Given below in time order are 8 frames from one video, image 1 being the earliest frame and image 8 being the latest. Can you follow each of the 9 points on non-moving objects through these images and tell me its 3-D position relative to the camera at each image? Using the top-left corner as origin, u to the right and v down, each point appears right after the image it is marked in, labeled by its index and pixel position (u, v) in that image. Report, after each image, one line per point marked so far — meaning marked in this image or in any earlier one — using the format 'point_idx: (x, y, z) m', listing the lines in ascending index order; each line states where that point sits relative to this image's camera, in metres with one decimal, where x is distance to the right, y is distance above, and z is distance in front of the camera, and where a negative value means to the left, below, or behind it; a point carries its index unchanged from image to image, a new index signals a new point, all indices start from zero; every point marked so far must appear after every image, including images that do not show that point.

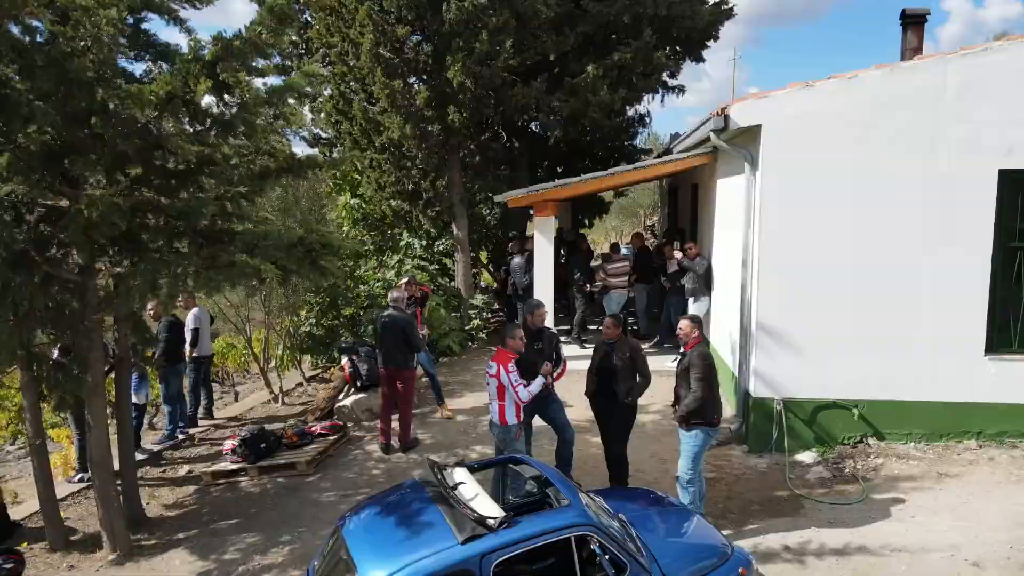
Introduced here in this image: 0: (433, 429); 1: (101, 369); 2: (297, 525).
0: (-0.7, -1.2, +6.3) m
1: (-2.6, -0.5, +4.7) m
2: (-1.4, -1.5, +4.9) m
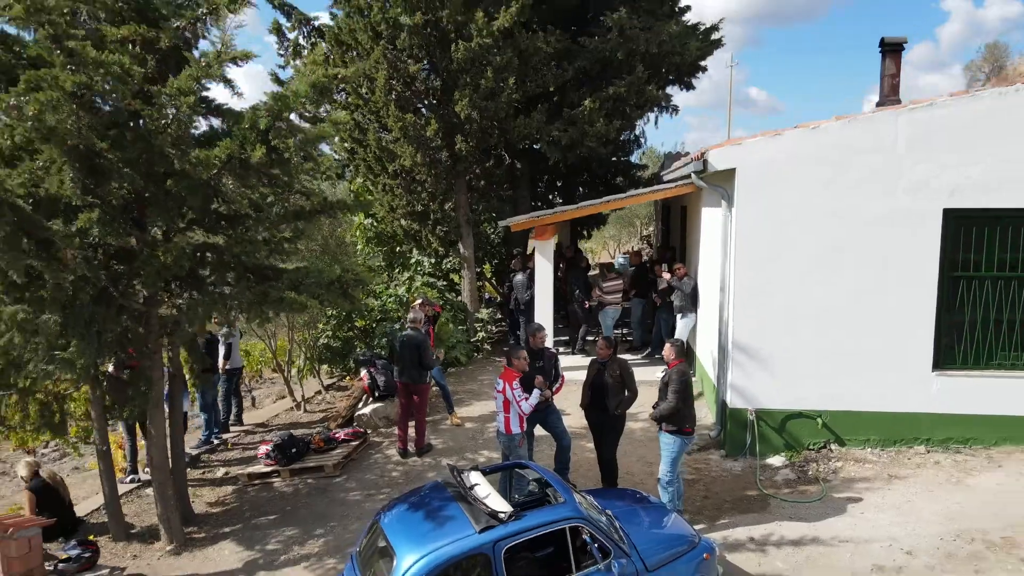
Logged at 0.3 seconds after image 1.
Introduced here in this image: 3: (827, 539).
0: (-0.6, -1.4, +7.0) m
1: (-2.5, -0.7, +5.4) m
2: (-1.4, -1.7, +5.6) m
3: (+2.0, -1.6, +4.7) m
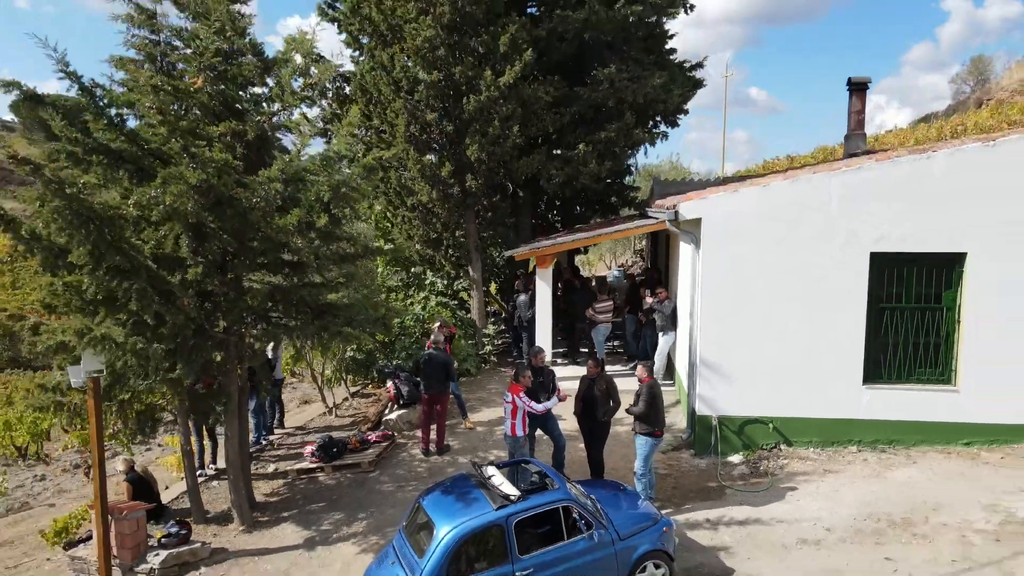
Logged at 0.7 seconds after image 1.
0: (-0.6, -1.7, +8.2) m
1: (-2.5, -1.0, +6.7) m
2: (-1.3, -2.0, +6.9) m
3: (+2.1, -1.9, +6.0) m
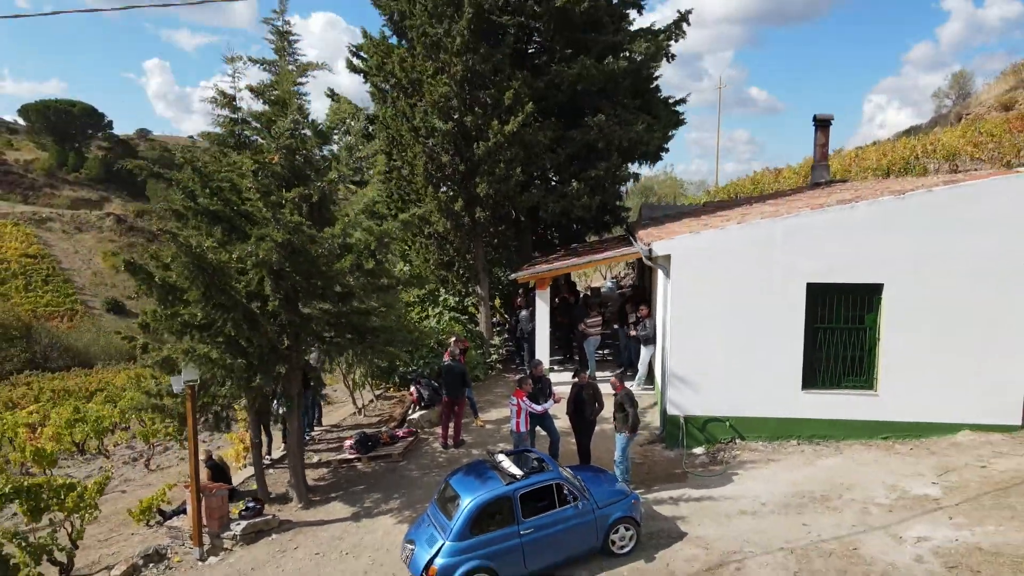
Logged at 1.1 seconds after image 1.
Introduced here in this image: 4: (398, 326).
0: (-0.5, -1.9, +9.9) m
1: (-2.4, -1.3, +8.3) m
2: (-1.3, -2.3, +8.5) m
3: (+2.1, -2.1, +7.6) m
4: (-1.3, -0.4, +8.3) m
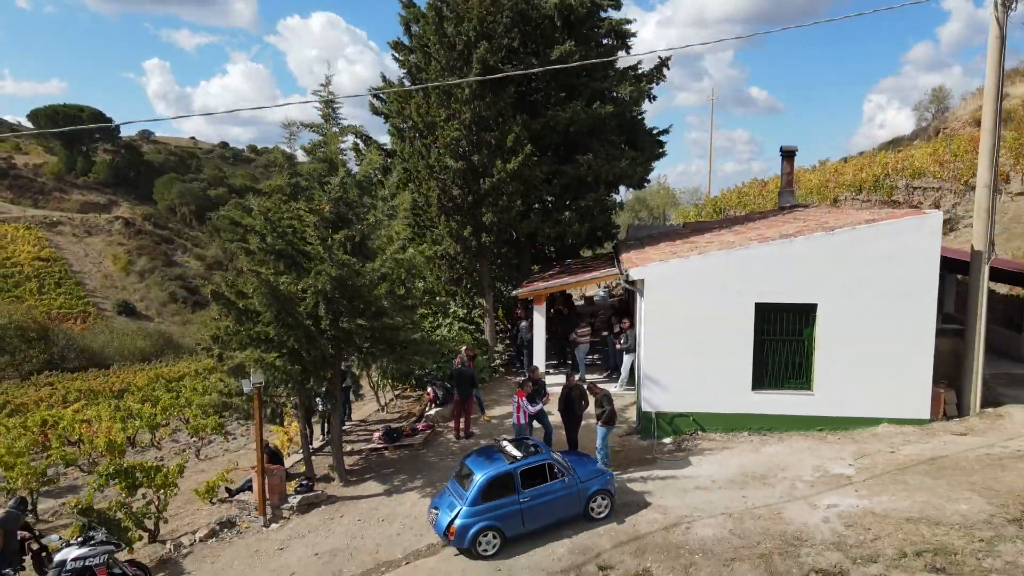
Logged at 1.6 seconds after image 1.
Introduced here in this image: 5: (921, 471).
0: (-0.5, -2.2, +11.8) m
1: (-2.4, -1.5, +10.2) m
2: (-1.3, -2.6, +10.4) m
3: (+2.1, -2.4, +9.5) m
4: (-1.3, -0.7, +10.2) m
5: (+5.0, -2.2, +9.0) m
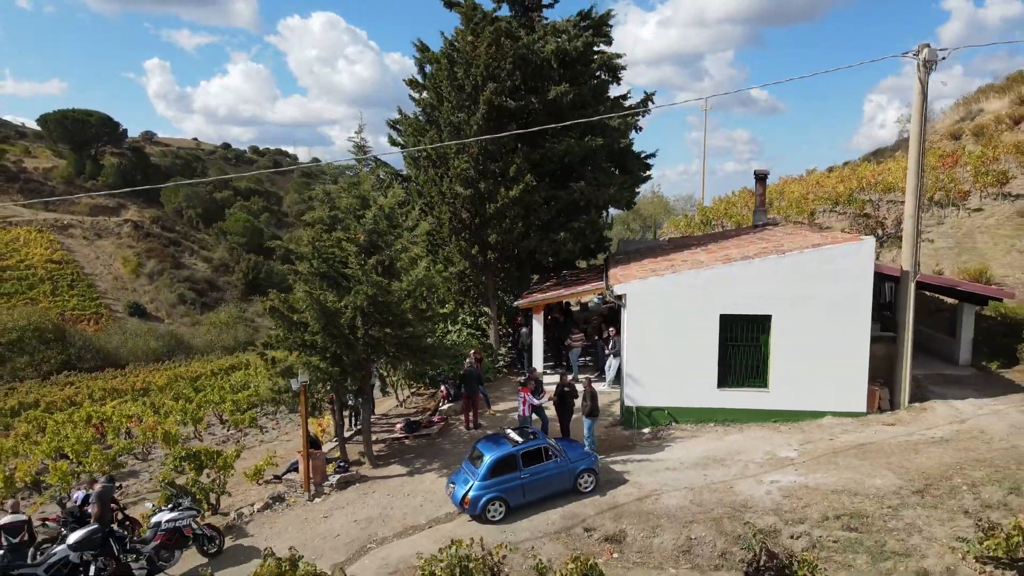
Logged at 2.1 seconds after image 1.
0: (-0.5, -2.4, +13.7) m
1: (-2.4, -1.8, +12.1) m
2: (-1.2, -2.8, +12.3) m
3: (+2.2, -2.6, +11.4) m
4: (-1.2, -0.9, +12.1) m
5: (+5.0, -2.4, +10.9) m
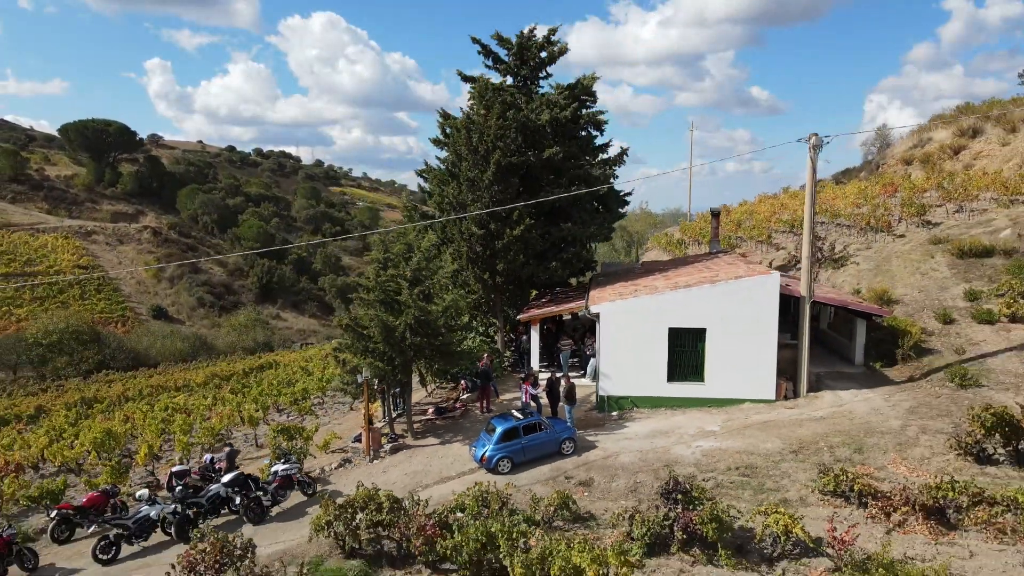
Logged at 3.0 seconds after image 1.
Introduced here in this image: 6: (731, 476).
0: (-0.4, -2.9, +18.1) m
1: (-2.3, -2.2, +16.6) m
2: (-1.1, -3.2, +16.8) m
3: (+2.3, -3.1, +15.9) m
4: (-1.2, -1.4, +16.6) m
5: (+5.1, -2.9, +15.4) m
6: (+4.0, -3.4, +13.4) m
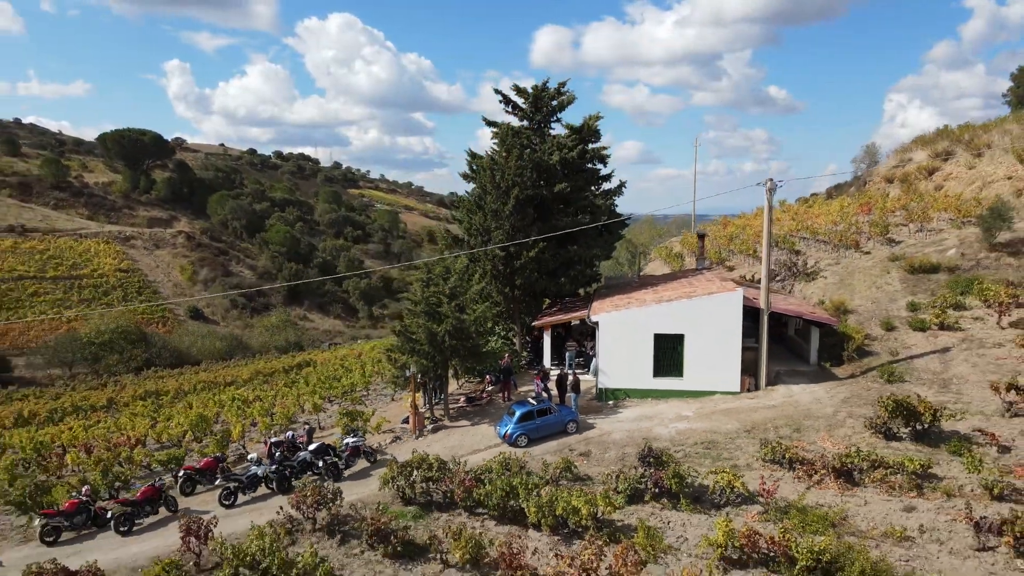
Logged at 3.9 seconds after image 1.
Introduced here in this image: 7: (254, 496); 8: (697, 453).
0: (+0.1, -3.3, +22.3) m
1: (-1.9, -2.6, +20.8) m
2: (-0.7, -3.6, +21.0) m
3: (+2.7, -3.5, +20.0) m
4: (-0.7, -1.8, +20.8) m
5: (+5.5, -3.3, +19.4) m
6: (+4.4, -3.8, +17.5) m
7: (-6.0, -4.8, +17.1) m
8: (+4.3, -3.9, +17.3) m
